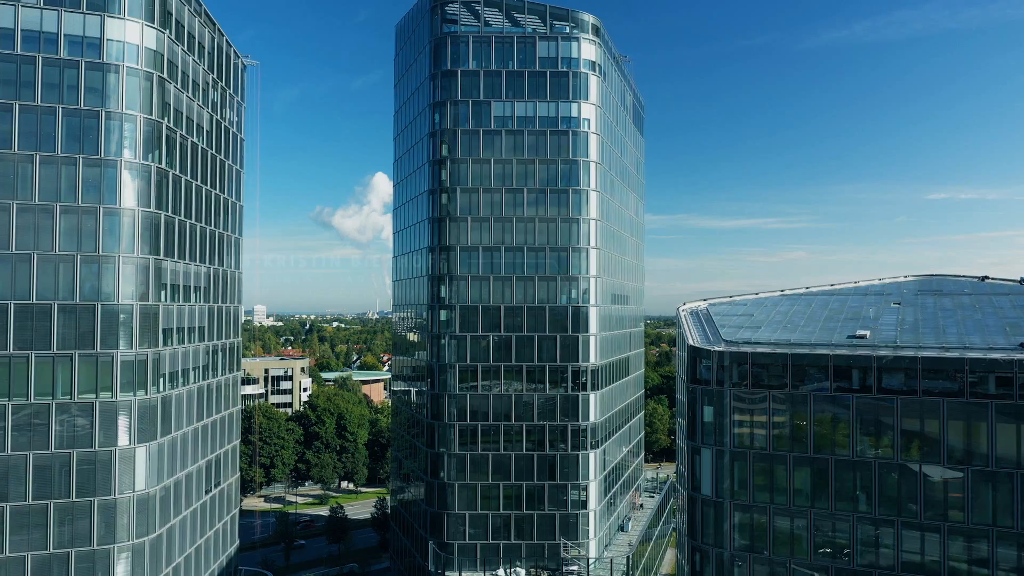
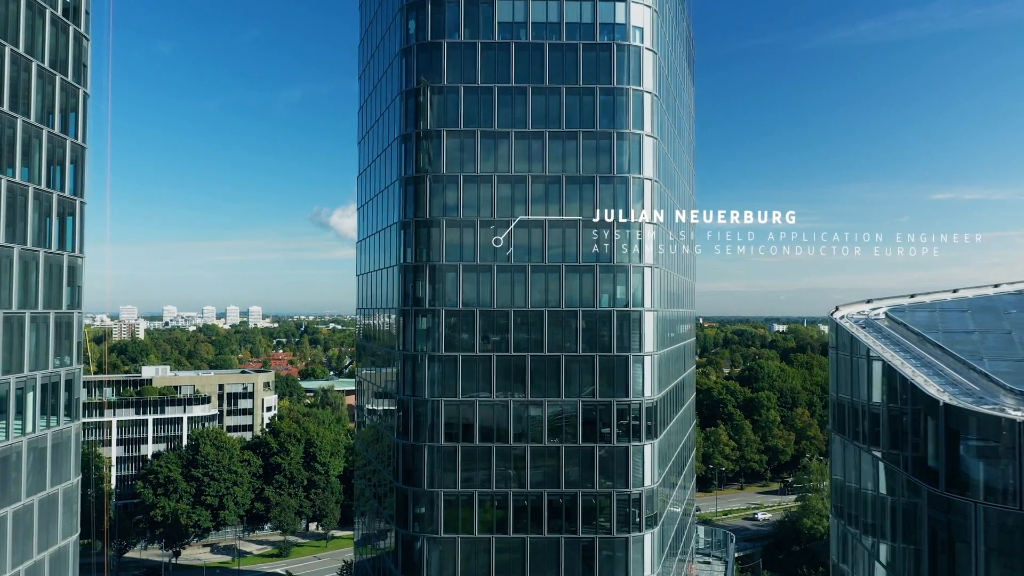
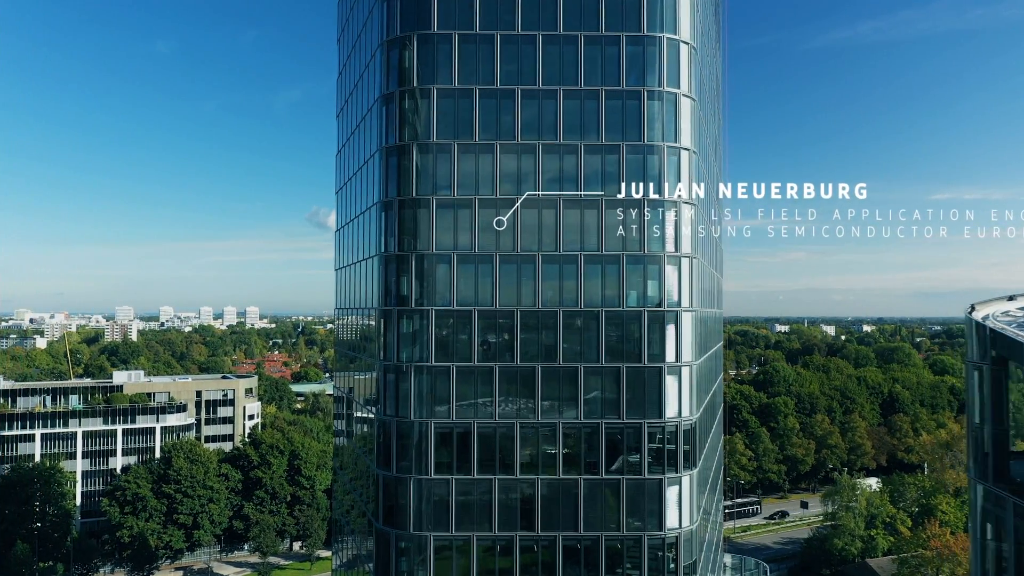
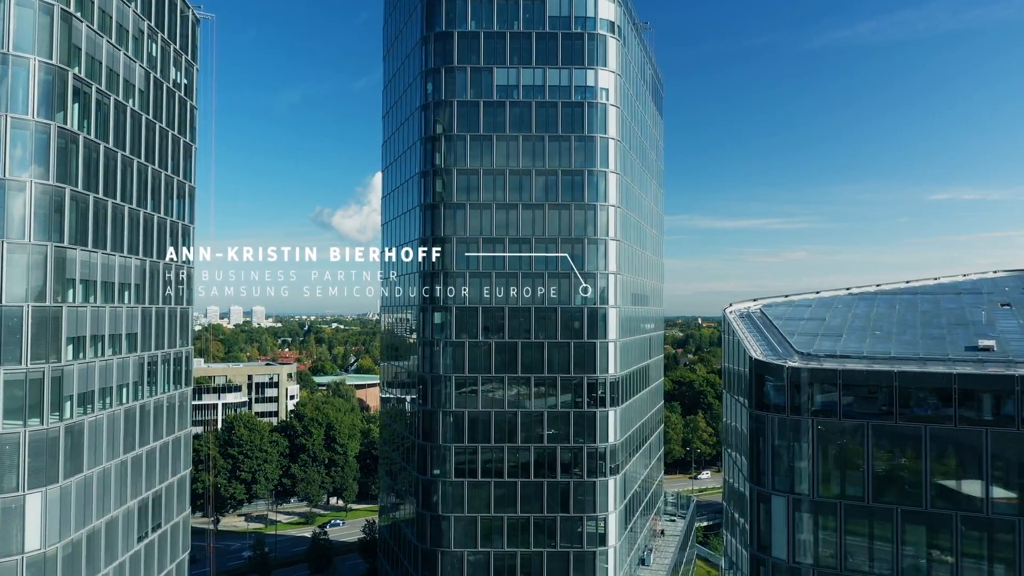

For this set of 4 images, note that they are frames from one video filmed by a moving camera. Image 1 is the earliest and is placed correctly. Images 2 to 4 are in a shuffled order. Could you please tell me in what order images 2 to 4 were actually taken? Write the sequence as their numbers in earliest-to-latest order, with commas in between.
4, 2, 3
